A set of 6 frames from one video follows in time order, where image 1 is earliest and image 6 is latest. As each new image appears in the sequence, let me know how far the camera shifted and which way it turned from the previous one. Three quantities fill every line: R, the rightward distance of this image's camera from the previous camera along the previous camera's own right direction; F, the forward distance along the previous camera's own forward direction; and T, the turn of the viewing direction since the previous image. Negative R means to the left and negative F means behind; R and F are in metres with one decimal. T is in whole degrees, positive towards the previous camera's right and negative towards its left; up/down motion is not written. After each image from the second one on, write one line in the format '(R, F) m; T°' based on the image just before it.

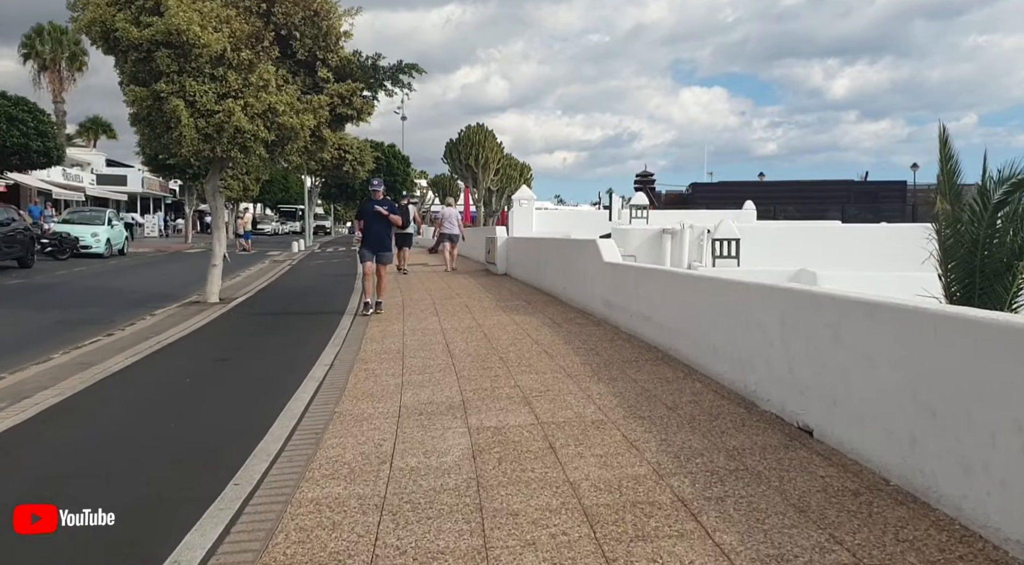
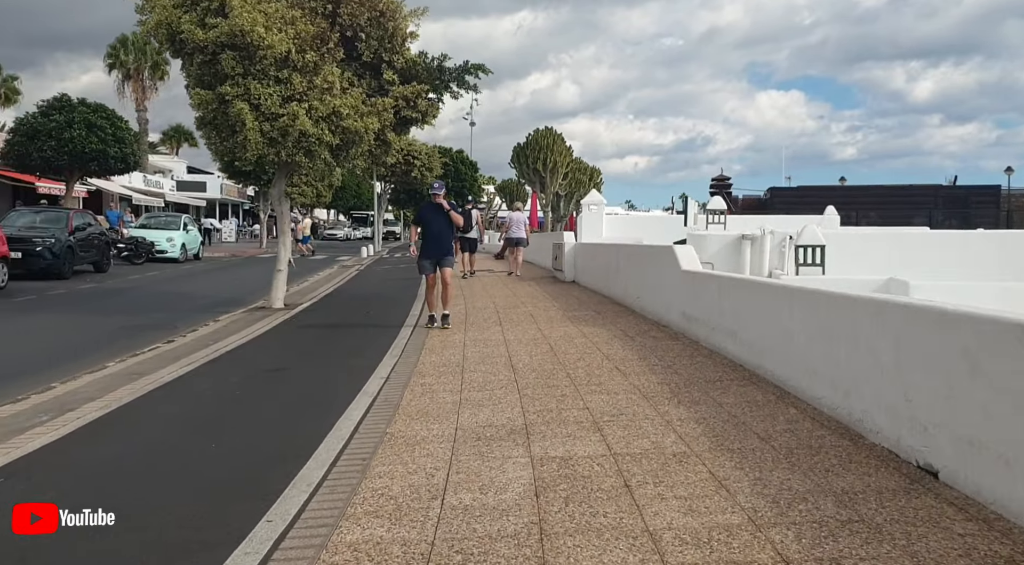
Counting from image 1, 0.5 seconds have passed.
(0.0, +0.6) m; -5°
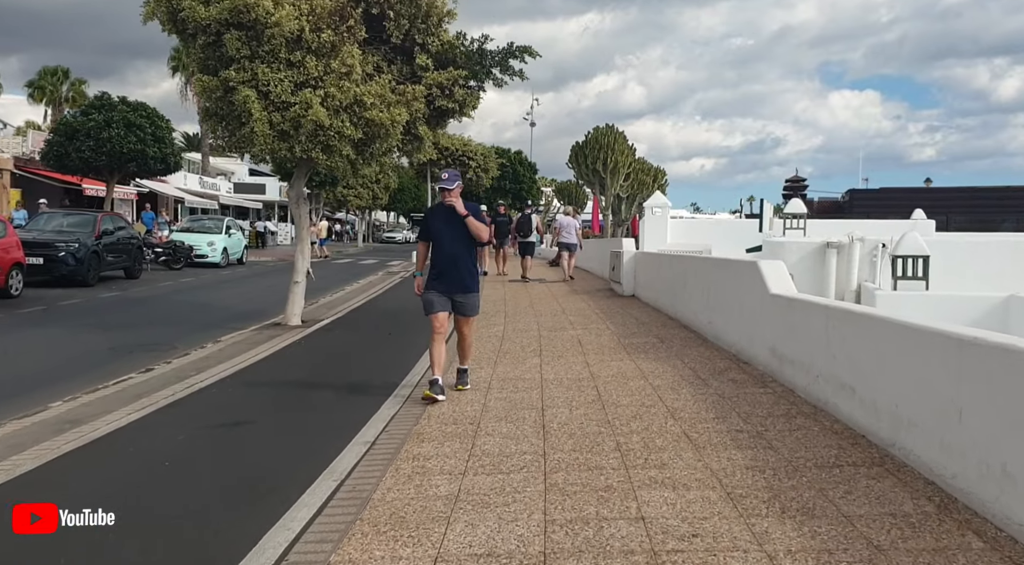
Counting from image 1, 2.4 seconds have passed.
(+0.2, +1.8) m; -5°
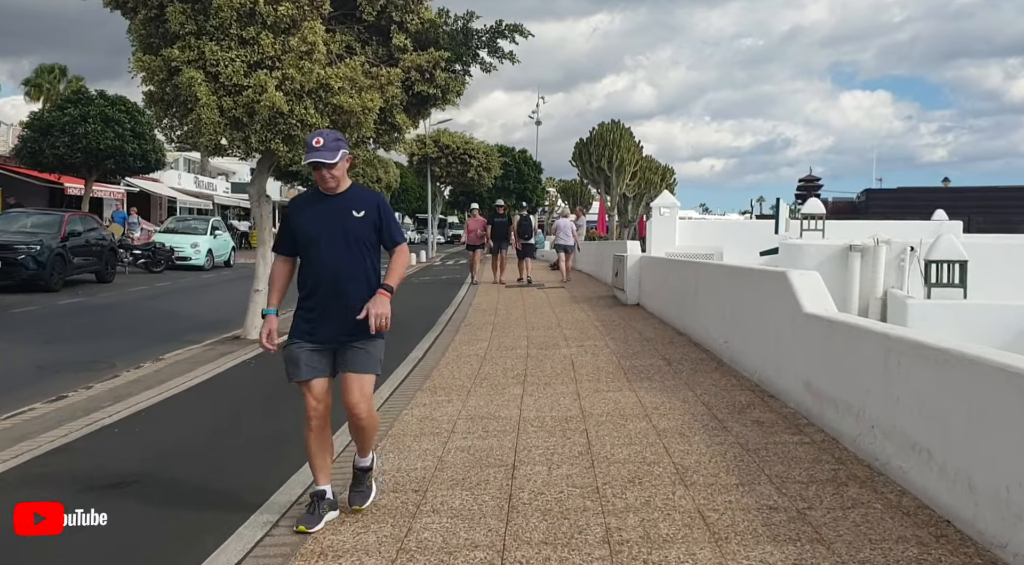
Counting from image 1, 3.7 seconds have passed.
(+0.3, +1.3) m; -1°
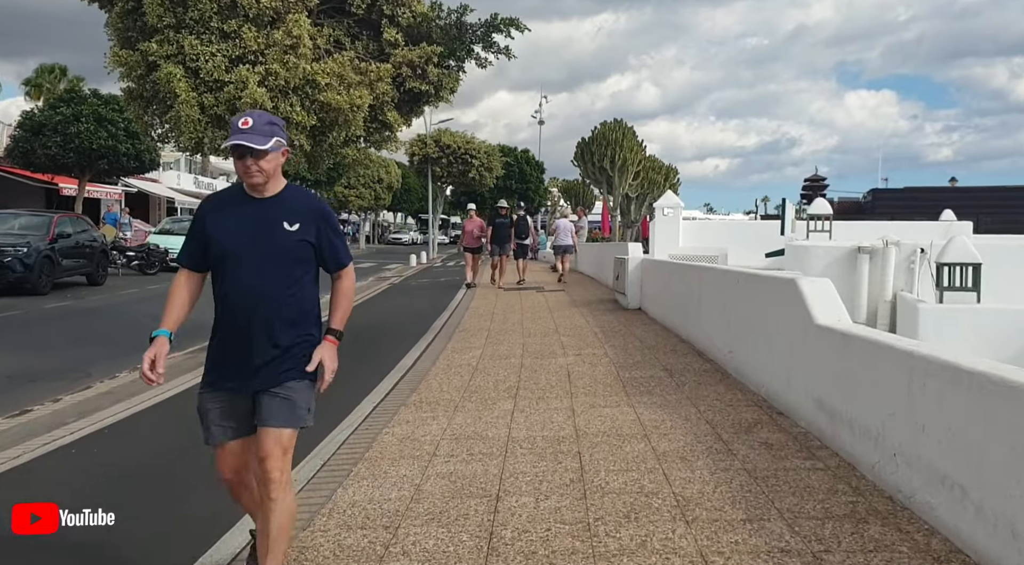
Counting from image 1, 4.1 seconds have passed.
(+0.1, +0.4) m; 0°
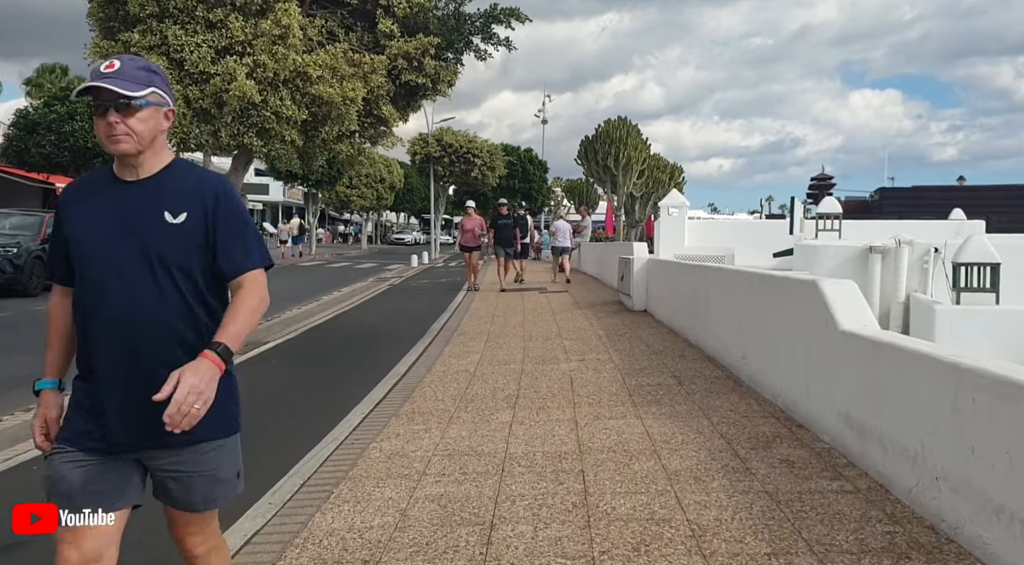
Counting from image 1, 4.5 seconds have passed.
(0.0, +0.4) m; 0°
